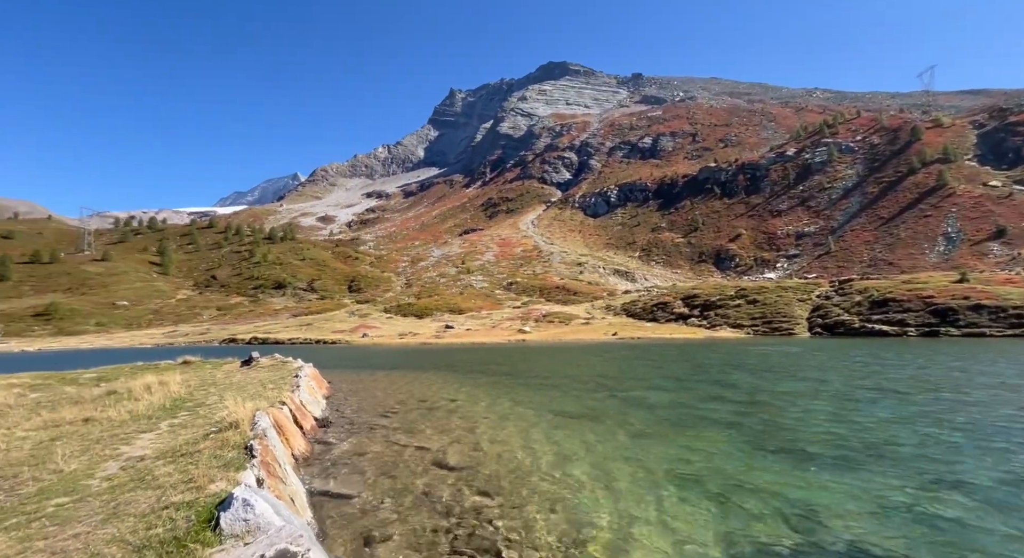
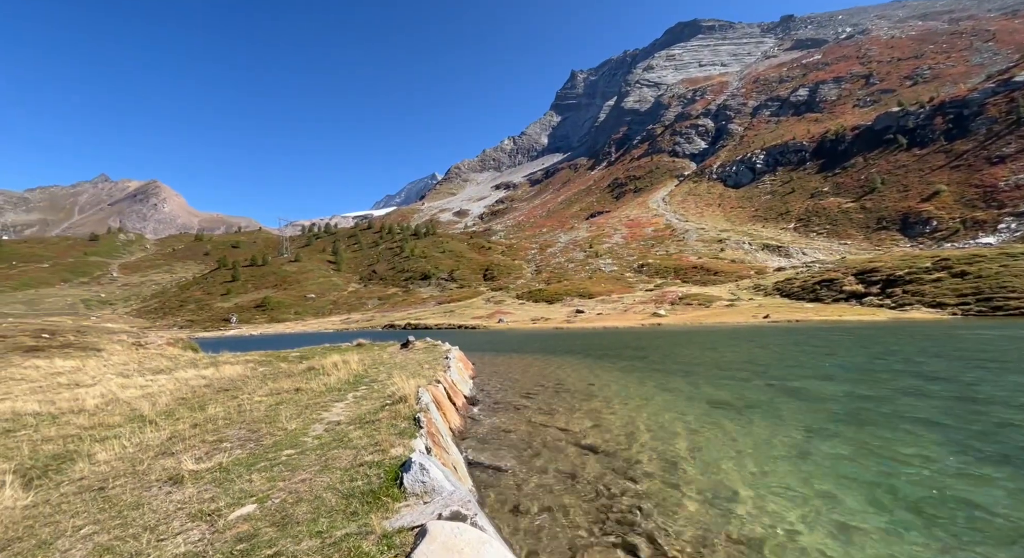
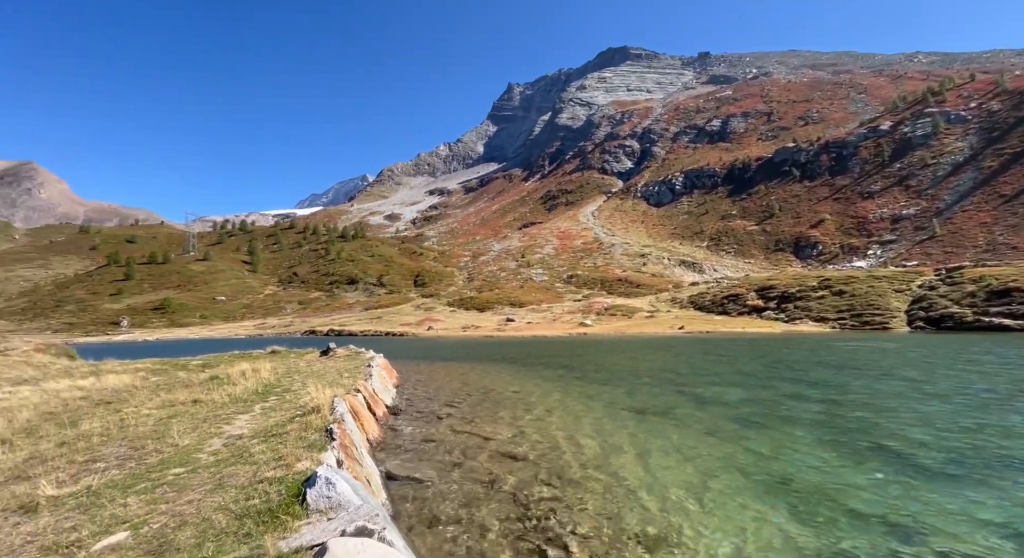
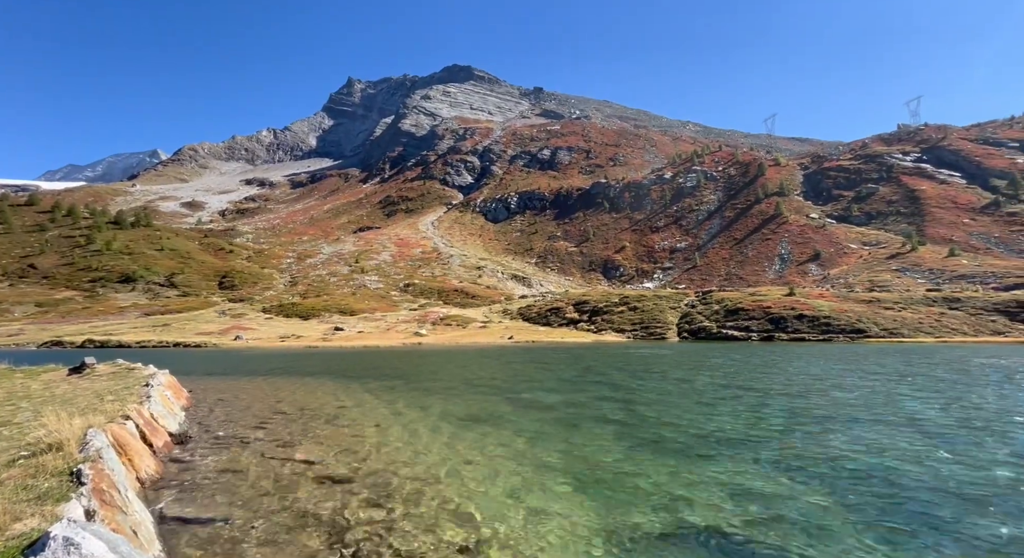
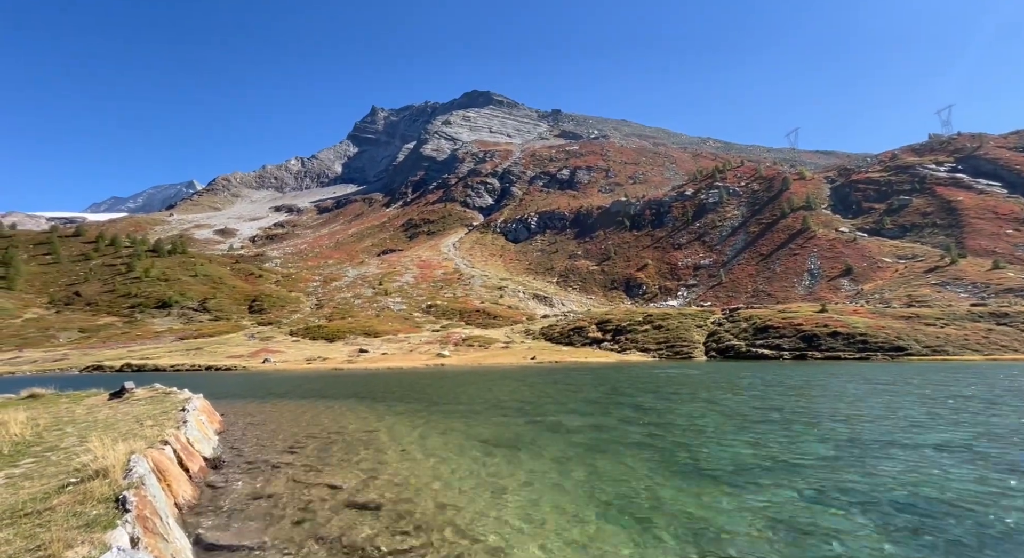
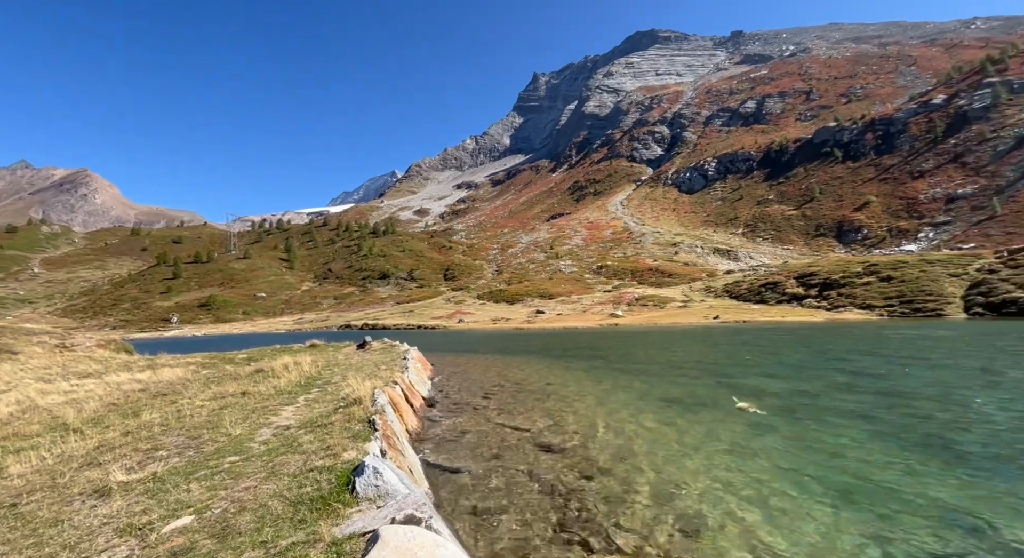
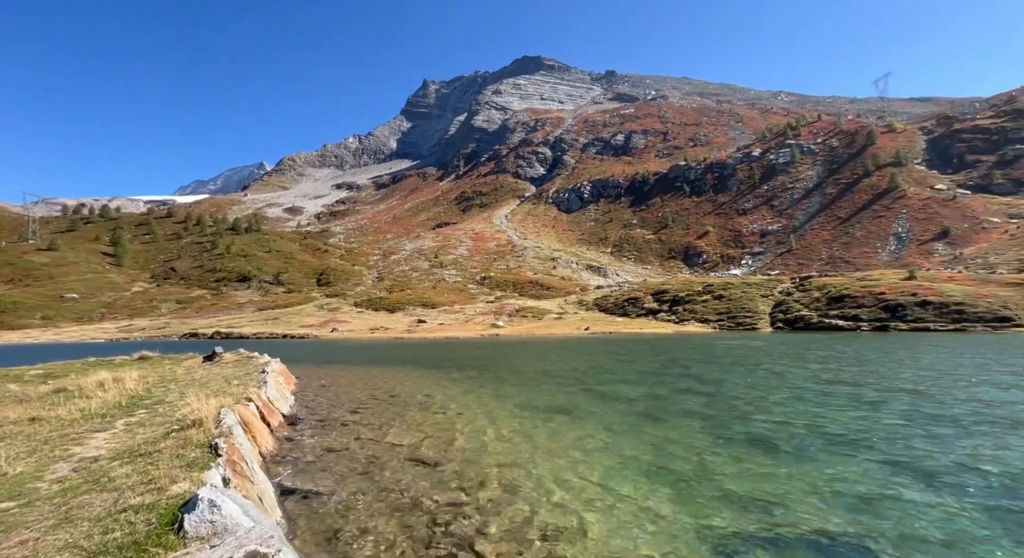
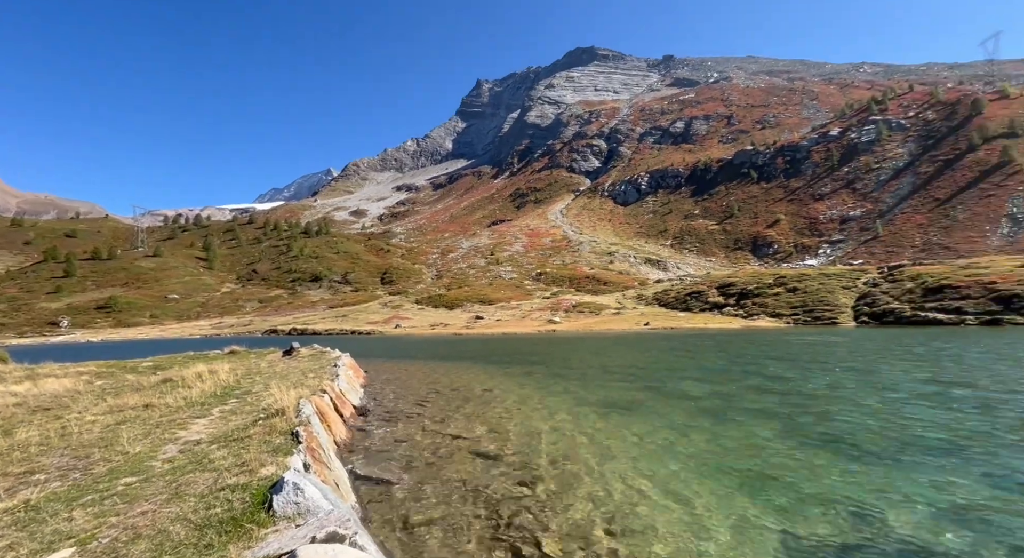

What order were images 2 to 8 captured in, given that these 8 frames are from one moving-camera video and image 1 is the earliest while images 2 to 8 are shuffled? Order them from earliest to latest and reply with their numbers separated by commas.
3, 2, 6, 8, 7, 4, 5
